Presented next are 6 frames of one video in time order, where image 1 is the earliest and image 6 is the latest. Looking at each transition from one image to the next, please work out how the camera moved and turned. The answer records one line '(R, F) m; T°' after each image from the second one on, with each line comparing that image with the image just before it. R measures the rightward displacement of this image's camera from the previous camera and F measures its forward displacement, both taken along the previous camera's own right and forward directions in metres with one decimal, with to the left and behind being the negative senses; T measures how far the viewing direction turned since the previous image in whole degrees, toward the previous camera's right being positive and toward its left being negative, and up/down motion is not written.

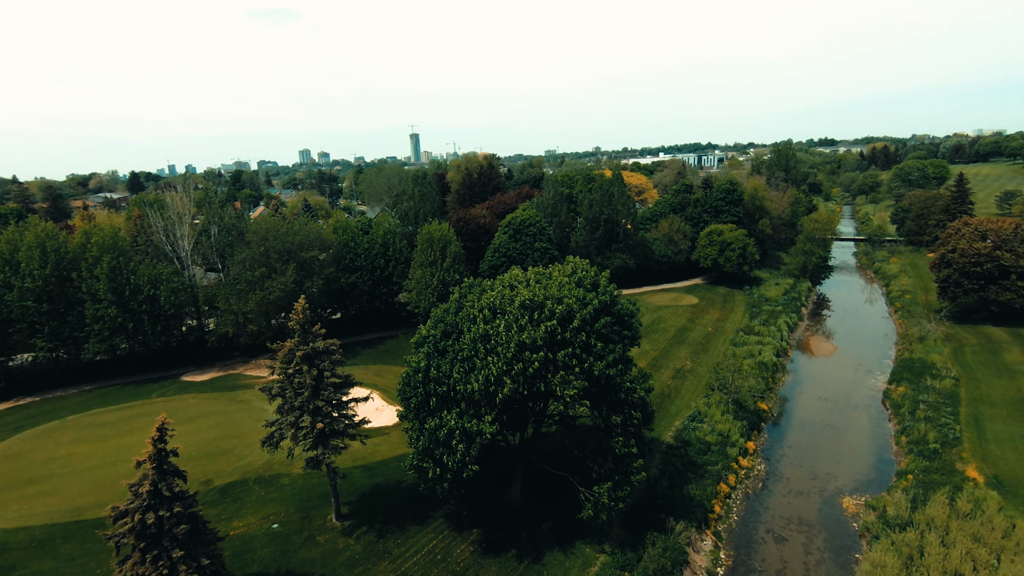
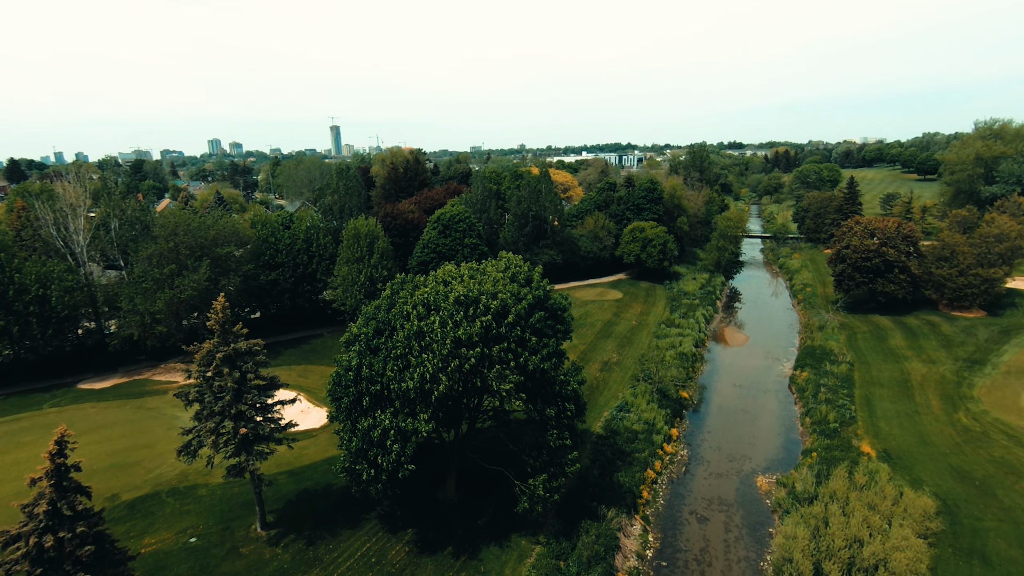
(-0.3, +0.1) m; +8°
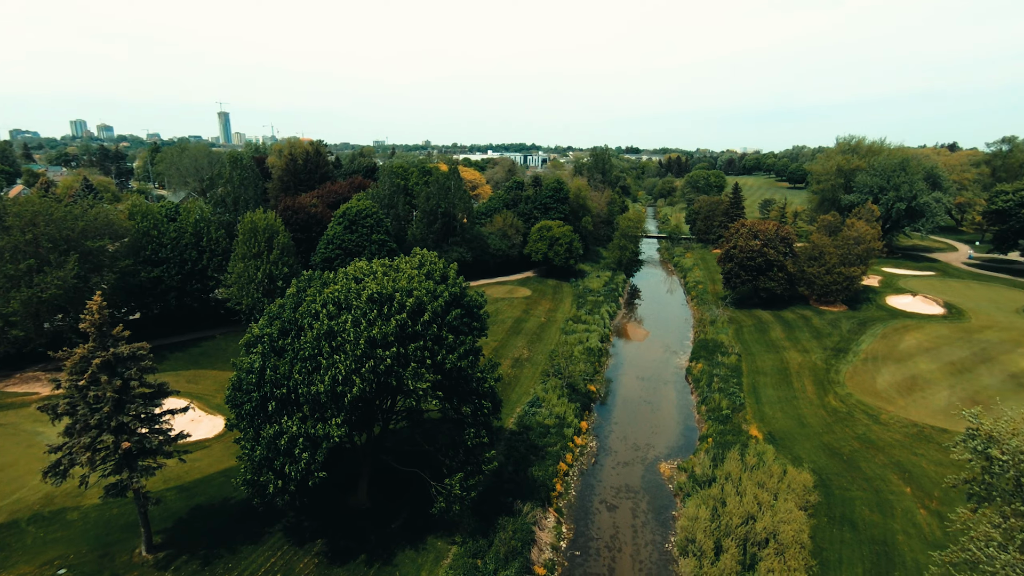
(-0.4, +0.2) m; +10°
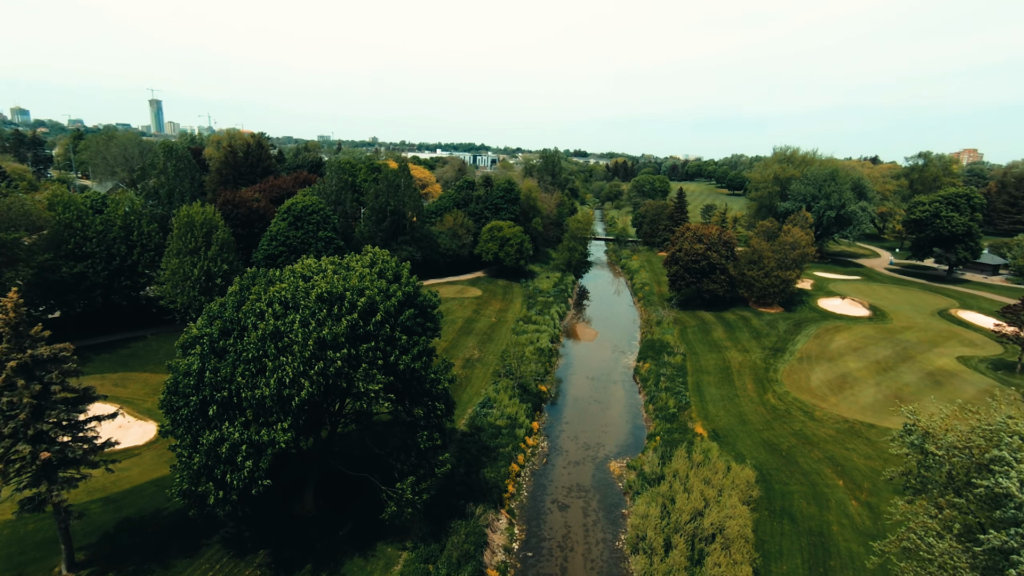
(-0.3, +0.2) m; +5°
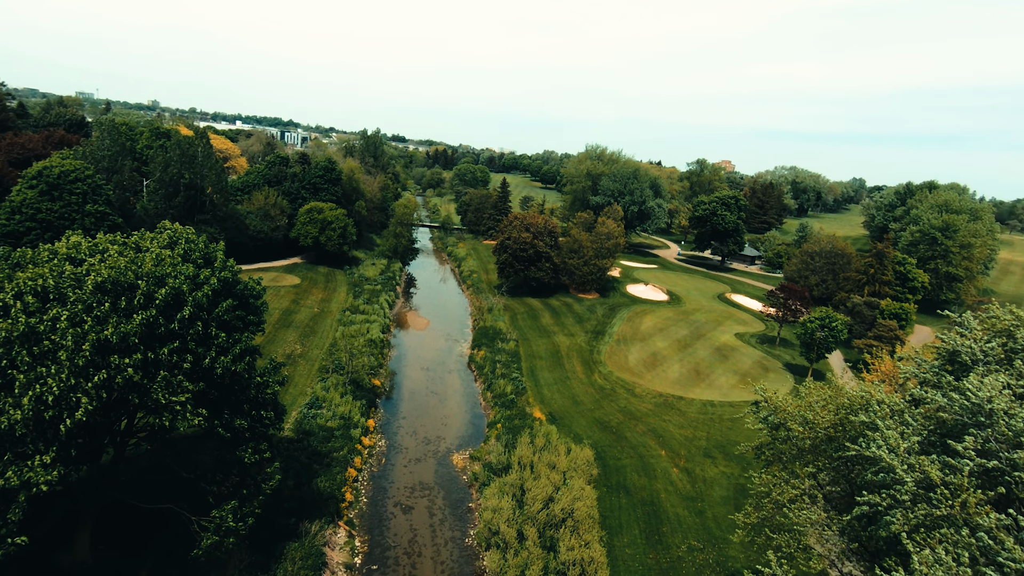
(-1.0, +1.8) m; +19°
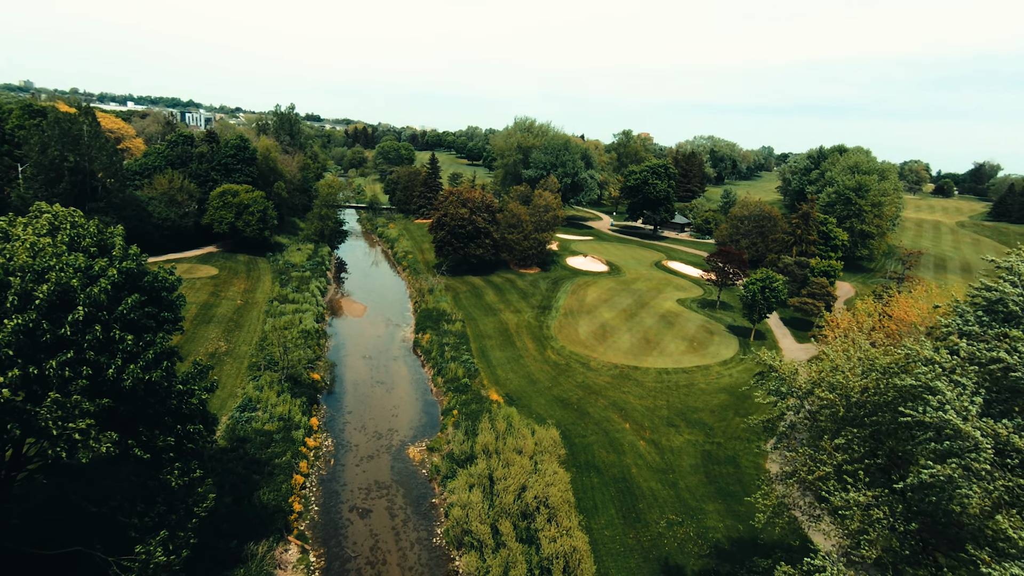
(-1.0, +2.0) m; +7°
